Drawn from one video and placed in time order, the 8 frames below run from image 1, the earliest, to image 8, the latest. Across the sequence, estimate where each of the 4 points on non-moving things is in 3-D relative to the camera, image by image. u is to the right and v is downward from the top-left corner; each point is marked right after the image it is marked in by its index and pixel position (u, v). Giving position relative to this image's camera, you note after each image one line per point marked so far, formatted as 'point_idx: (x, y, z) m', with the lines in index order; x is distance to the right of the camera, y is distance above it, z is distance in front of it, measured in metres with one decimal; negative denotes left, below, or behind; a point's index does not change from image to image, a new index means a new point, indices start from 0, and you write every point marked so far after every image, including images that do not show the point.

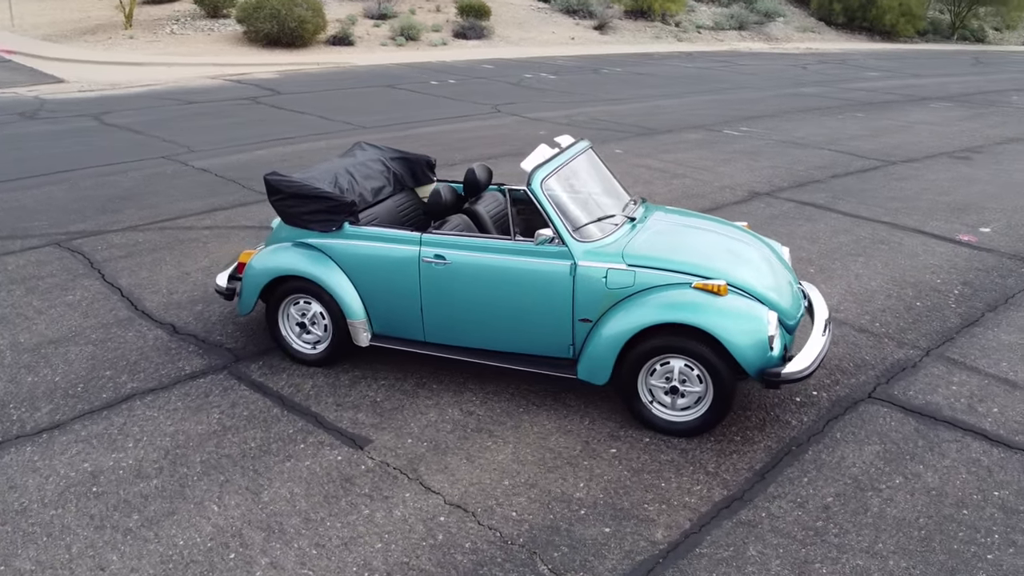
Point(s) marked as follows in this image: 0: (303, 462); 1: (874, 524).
0: (-1.1, -0.9, +4.4) m
1: (+1.7, -1.1, +3.9) m
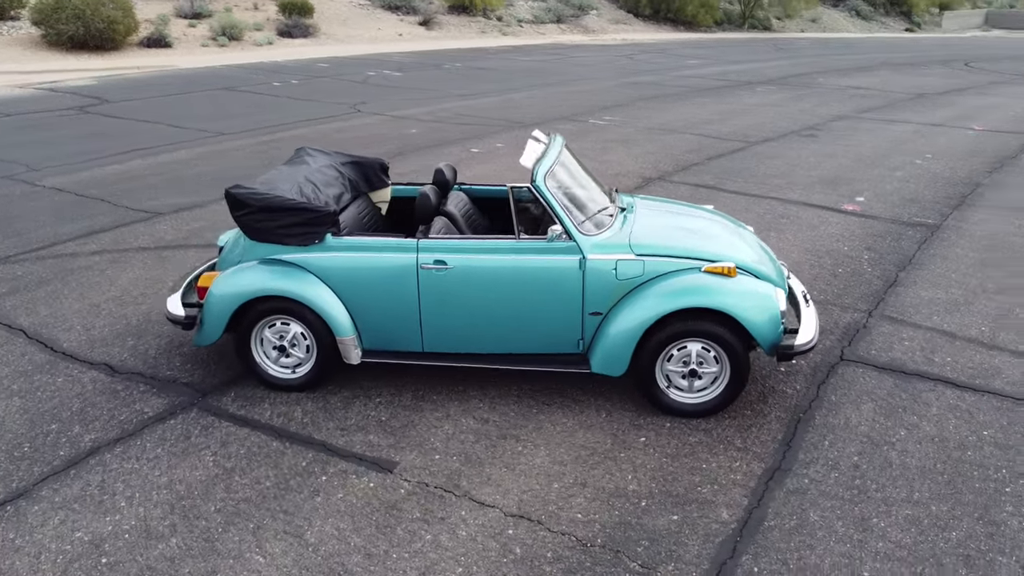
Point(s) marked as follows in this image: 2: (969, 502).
0: (-0.9, -1.0, +4.1) m
1: (+2.0, -1.0, +4.2) m
2: (+2.3, -1.0, +4.0) m
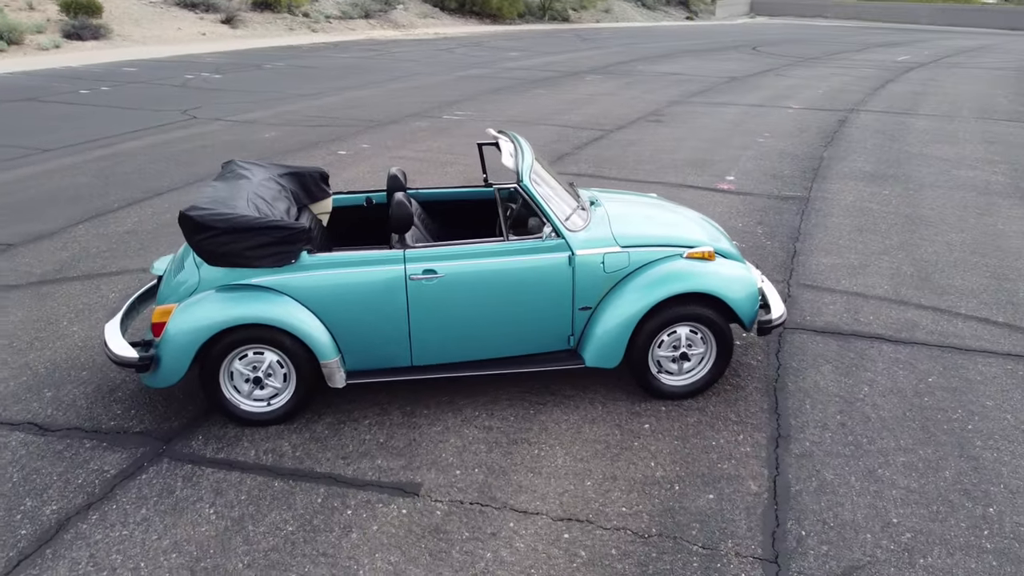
0: (-0.7, -1.1, +3.8) m
1: (+2.1, -0.8, +4.6) m
2: (+2.4, -0.8, +4.5) m
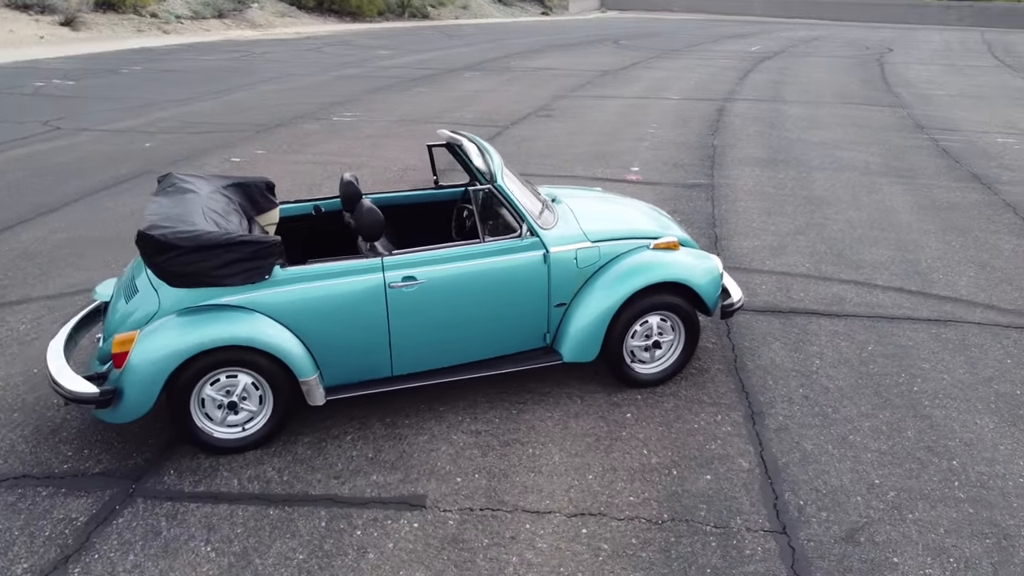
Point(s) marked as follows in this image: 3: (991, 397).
0: (-0.6, -1.2, +3.7) m
1: (+2.0, -0.6, +5.0) m
2: (+2.3, -0.7, +4.9) m
3: (+2.9, -0.7, +4.9) m
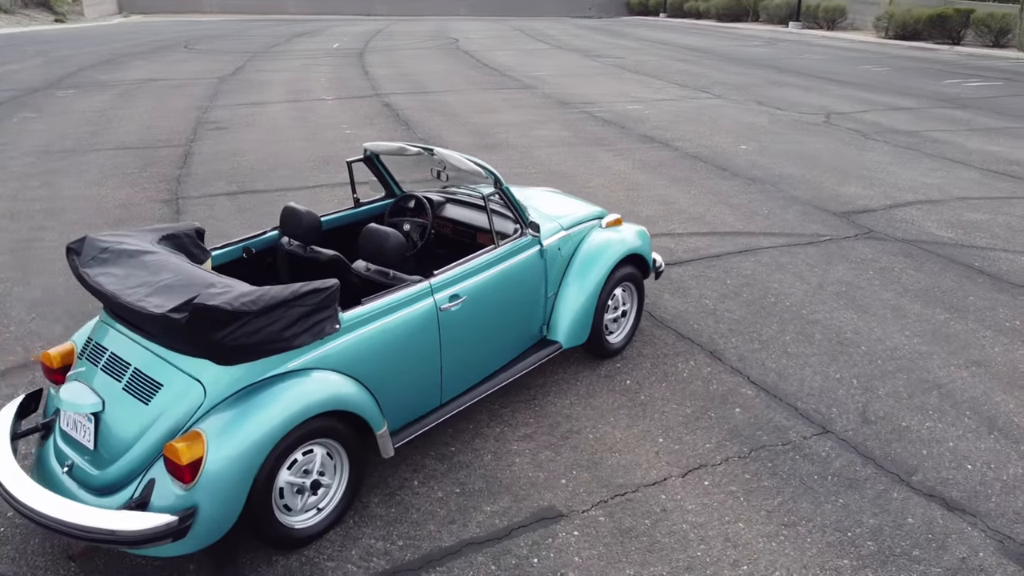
0: (+0.3, -1.2, +3.6) m
1: (+1.7, -0.2, +6.0) m
2: (+2.0, -0.2, +6.0) m
3: (+2.5, -0.1, +6.4) m
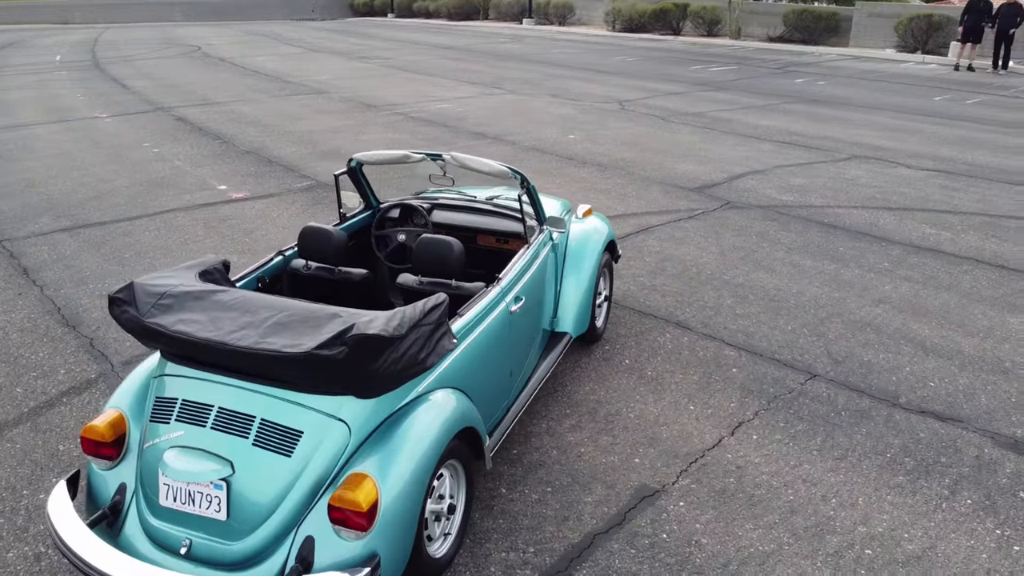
0: (+0.9, -1.1, +3.9) m
1: (+1.4, 0.0, +6.5) m
2: (+1.7, 0.0, +6.6) m
3: (+2.0, +0.2, +7.1) m
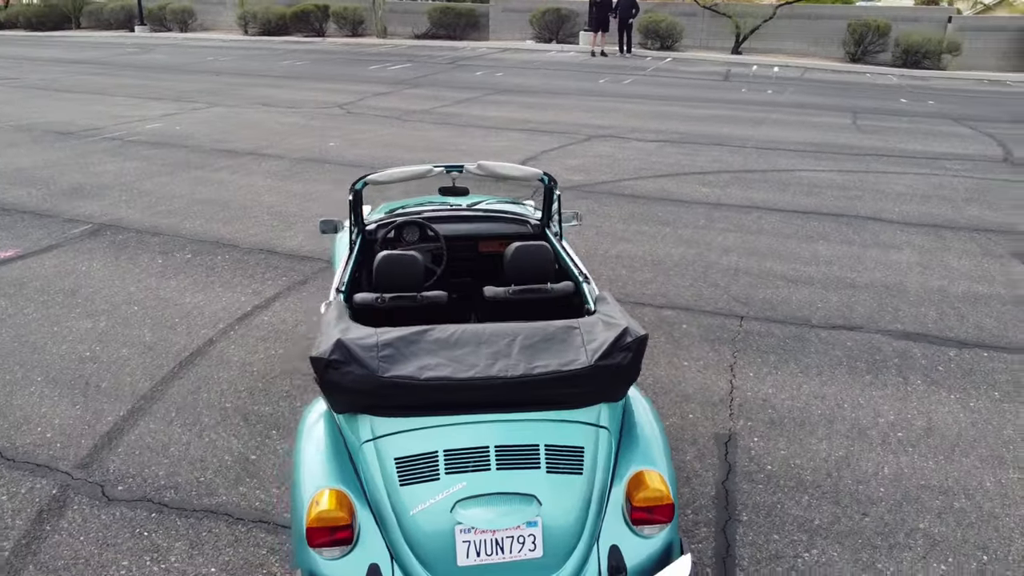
0: (+1.5, -0.9, +4.5) m
1: (+0.6, +0.2, +7.1) m
2: (+0.8, +0.3, +7.3) m
3: (+0.8, +0.5, +7.9) m
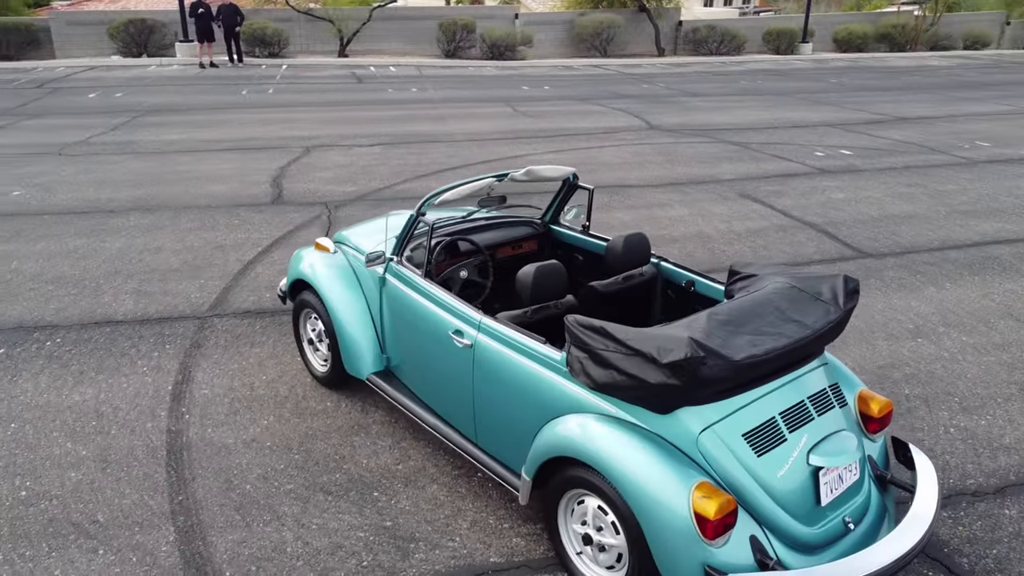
0: (+1.8, -0.6, +5.5) m
1: (-0.4, +0.2, +7.2) m
2: (-0.4, +0.3, +7.5) m
3: (-0.7, +0.5, +8.0) m
